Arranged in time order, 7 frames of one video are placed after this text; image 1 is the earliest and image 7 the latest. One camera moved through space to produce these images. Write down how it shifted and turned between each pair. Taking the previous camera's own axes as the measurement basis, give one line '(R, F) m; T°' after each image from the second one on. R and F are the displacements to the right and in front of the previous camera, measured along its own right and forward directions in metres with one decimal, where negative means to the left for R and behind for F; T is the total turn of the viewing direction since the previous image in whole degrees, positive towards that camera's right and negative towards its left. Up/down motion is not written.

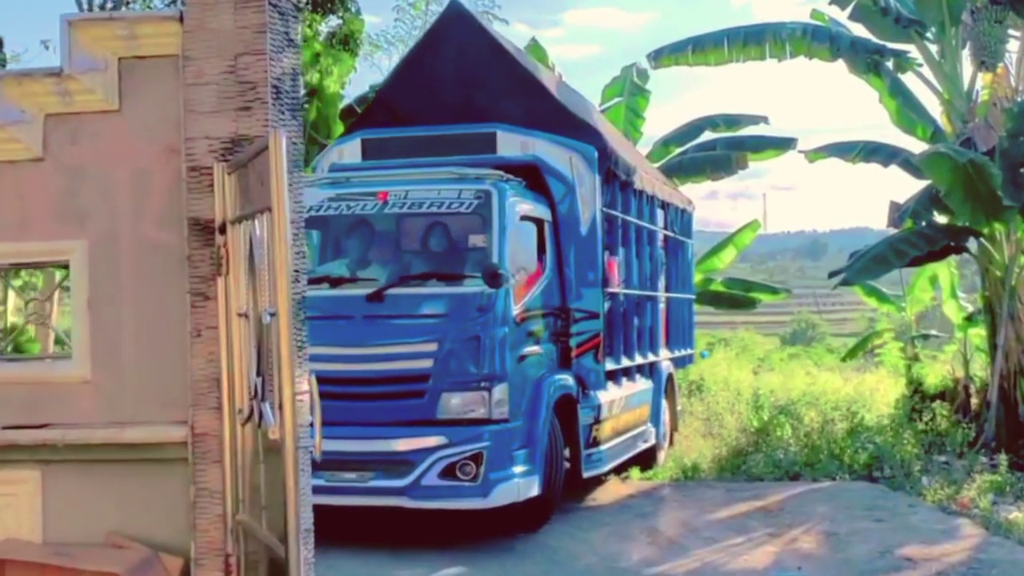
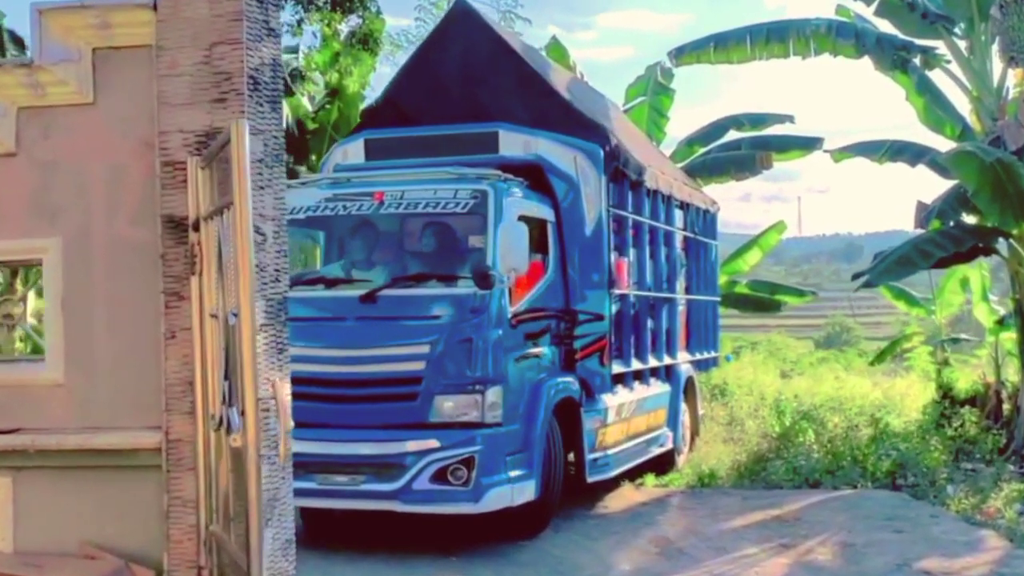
(+0.2, +0.2) m; -2°
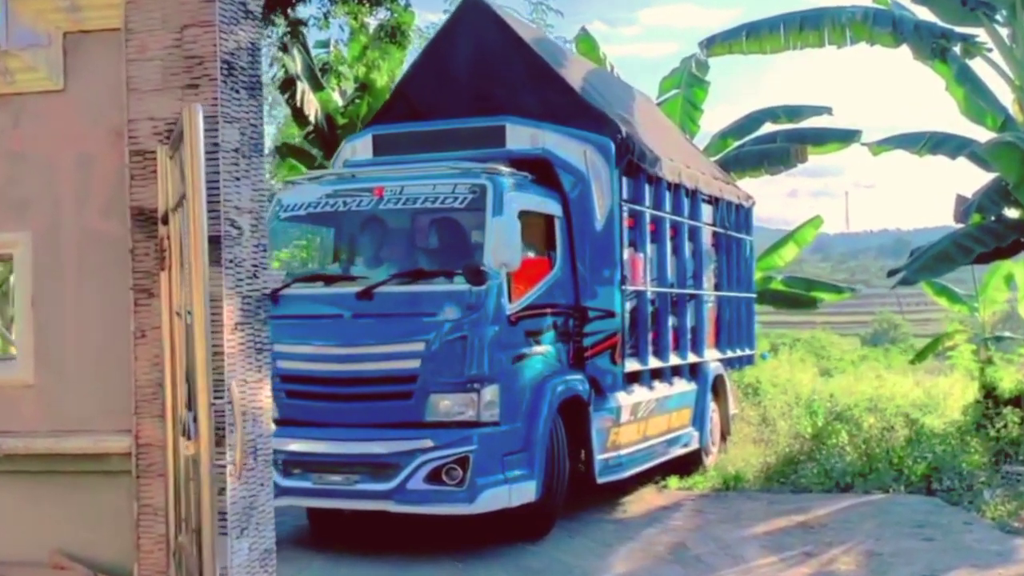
(+0.2, +0.3) m; -2°
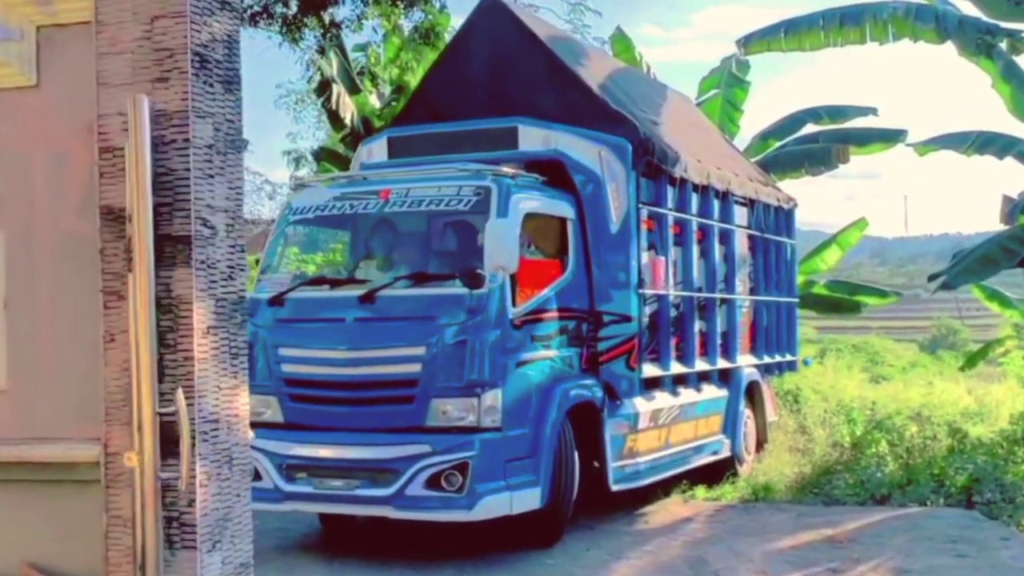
(+0.2, +0.3) m; -2°
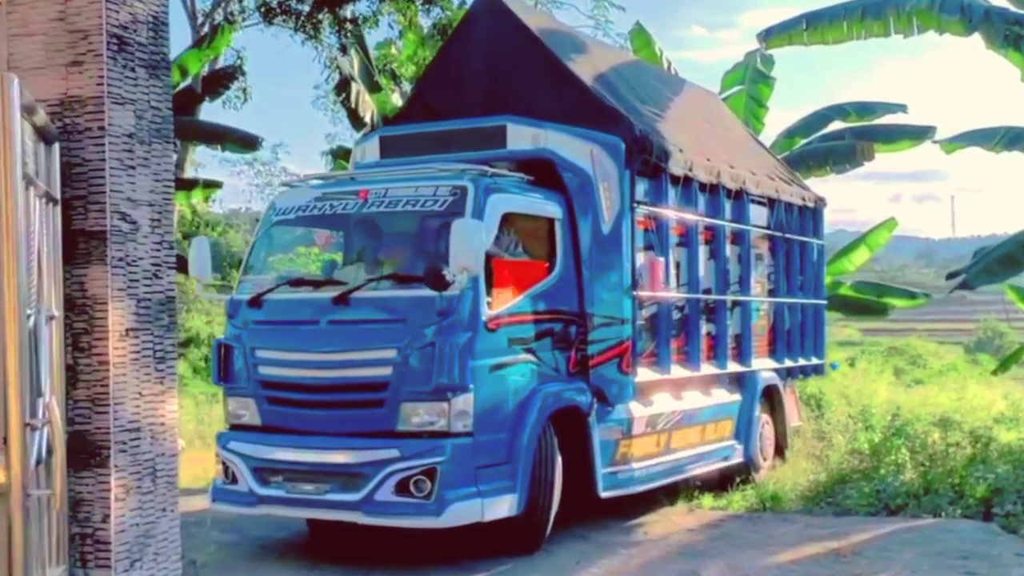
(+0.3, +0.3) m; -2°
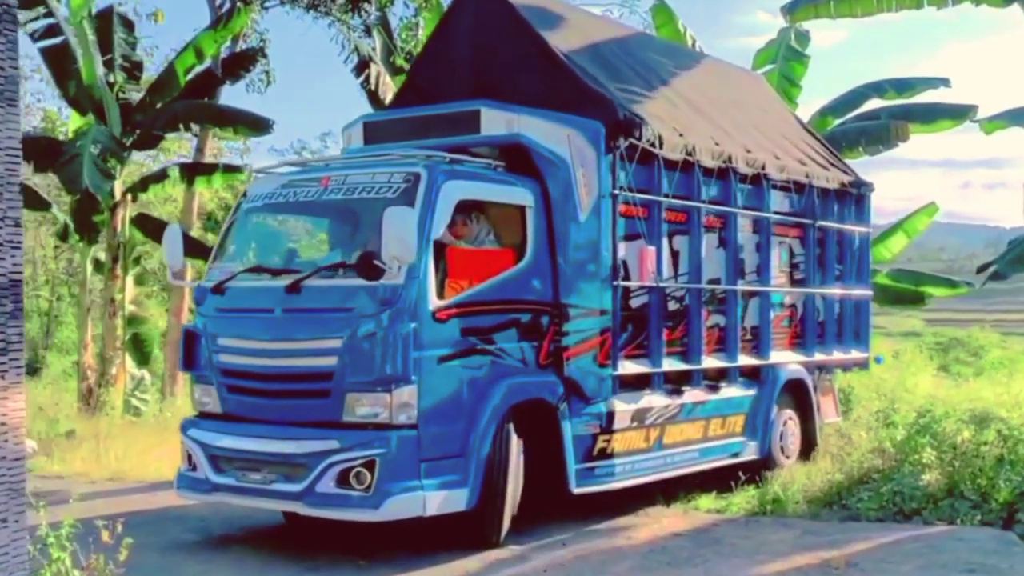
(+0.6, +0.6) m; -3°
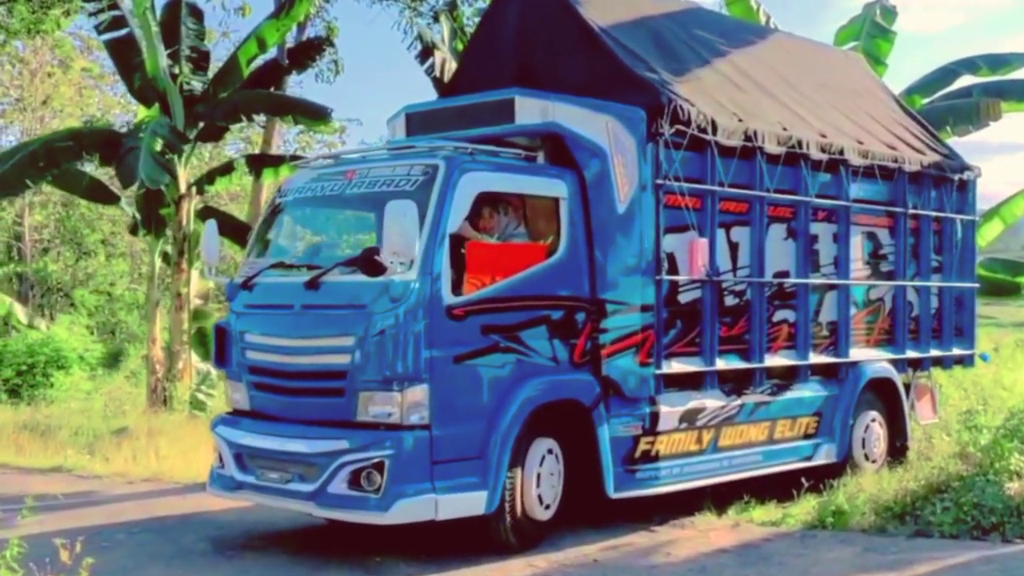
(+0.4, +0.6) m; -5°
